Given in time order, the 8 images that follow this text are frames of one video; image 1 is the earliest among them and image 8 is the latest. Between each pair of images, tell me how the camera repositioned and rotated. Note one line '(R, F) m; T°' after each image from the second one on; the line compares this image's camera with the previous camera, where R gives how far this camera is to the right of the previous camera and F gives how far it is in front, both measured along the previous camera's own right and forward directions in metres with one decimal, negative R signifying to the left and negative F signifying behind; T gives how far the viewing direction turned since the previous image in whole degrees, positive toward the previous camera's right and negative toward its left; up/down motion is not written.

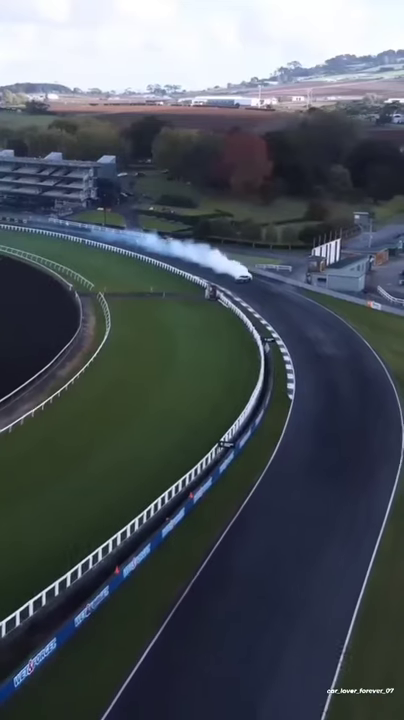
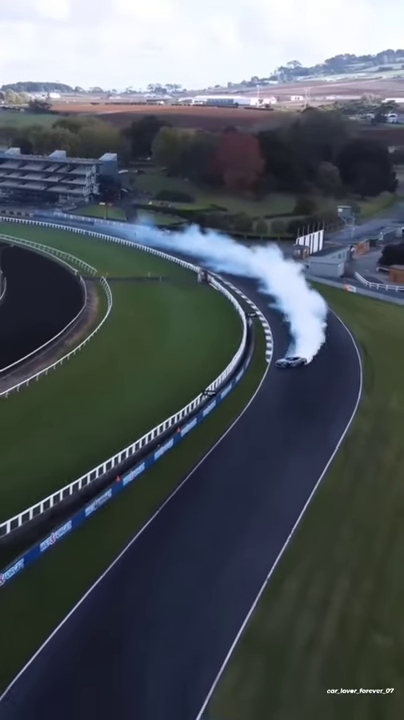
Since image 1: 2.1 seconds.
(+0.3, -4.0) m; 0°
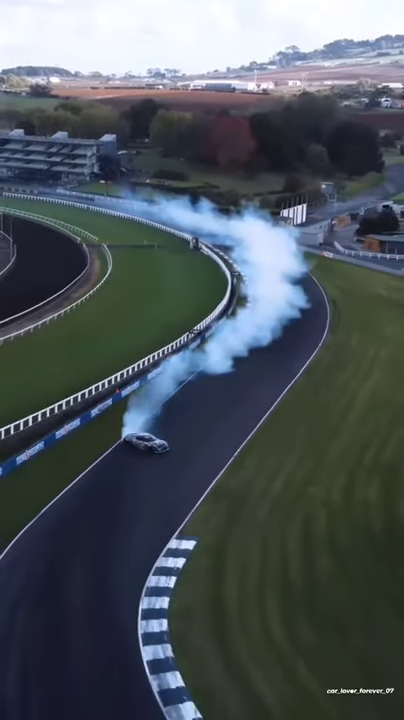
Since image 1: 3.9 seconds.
(+0.3, -4.3) m; 0°
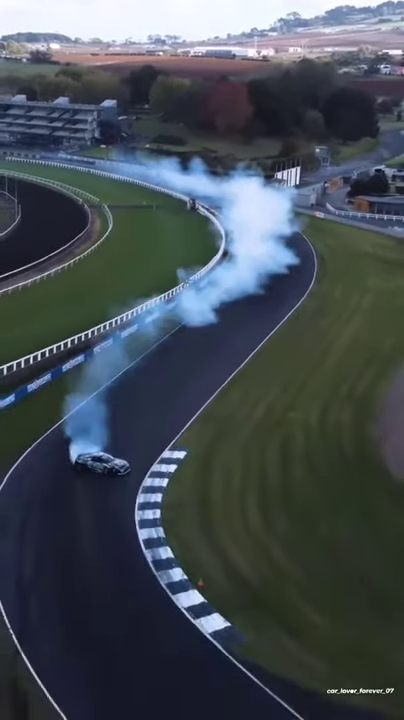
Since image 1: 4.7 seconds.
(+0.2, -2.2) m; 0°
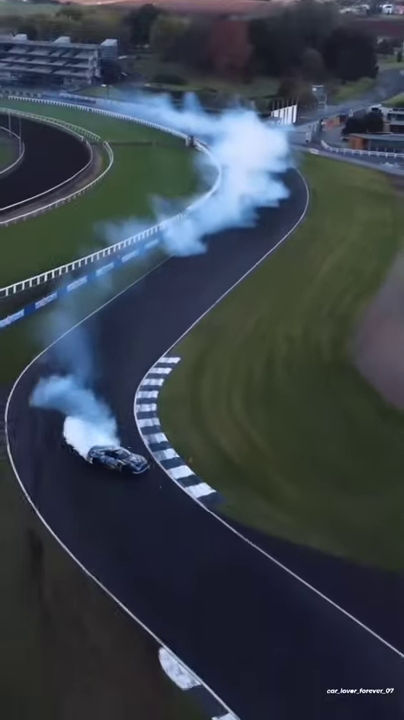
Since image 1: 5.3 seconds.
(+0.2, -1.9) m; 0°
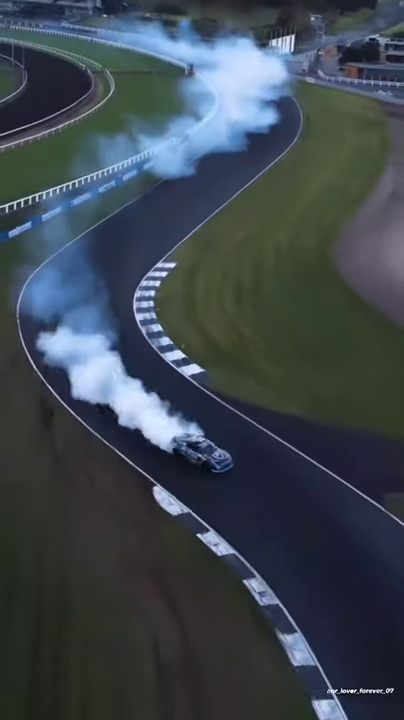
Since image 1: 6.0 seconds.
(+0.2, -1.9) m; 0°
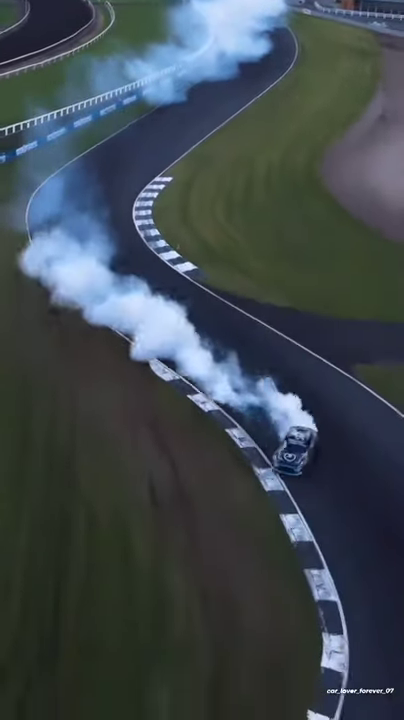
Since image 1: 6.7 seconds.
(+0.2, -1.7) m; 0°
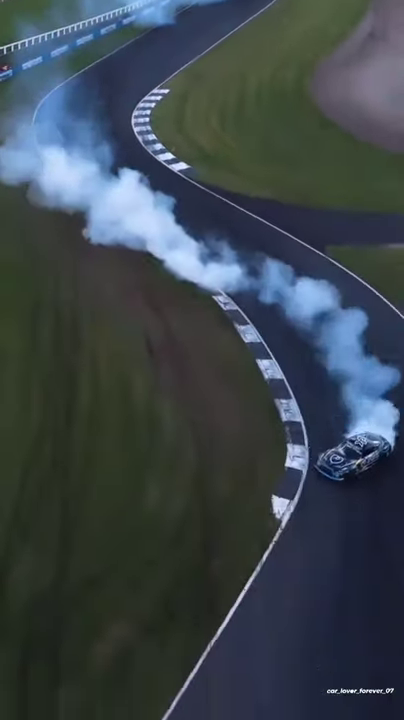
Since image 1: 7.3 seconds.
(+0.2, -1.9) m; 0°
